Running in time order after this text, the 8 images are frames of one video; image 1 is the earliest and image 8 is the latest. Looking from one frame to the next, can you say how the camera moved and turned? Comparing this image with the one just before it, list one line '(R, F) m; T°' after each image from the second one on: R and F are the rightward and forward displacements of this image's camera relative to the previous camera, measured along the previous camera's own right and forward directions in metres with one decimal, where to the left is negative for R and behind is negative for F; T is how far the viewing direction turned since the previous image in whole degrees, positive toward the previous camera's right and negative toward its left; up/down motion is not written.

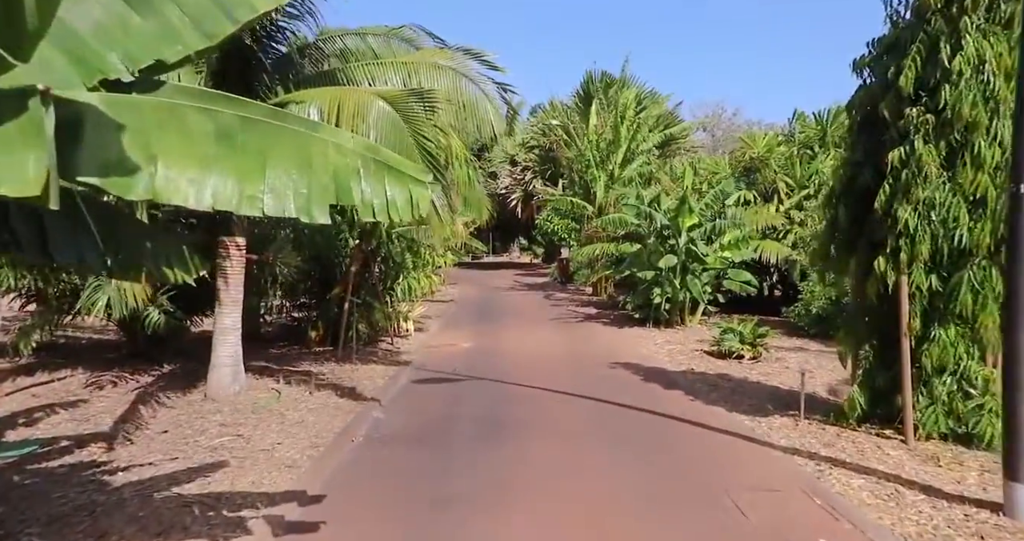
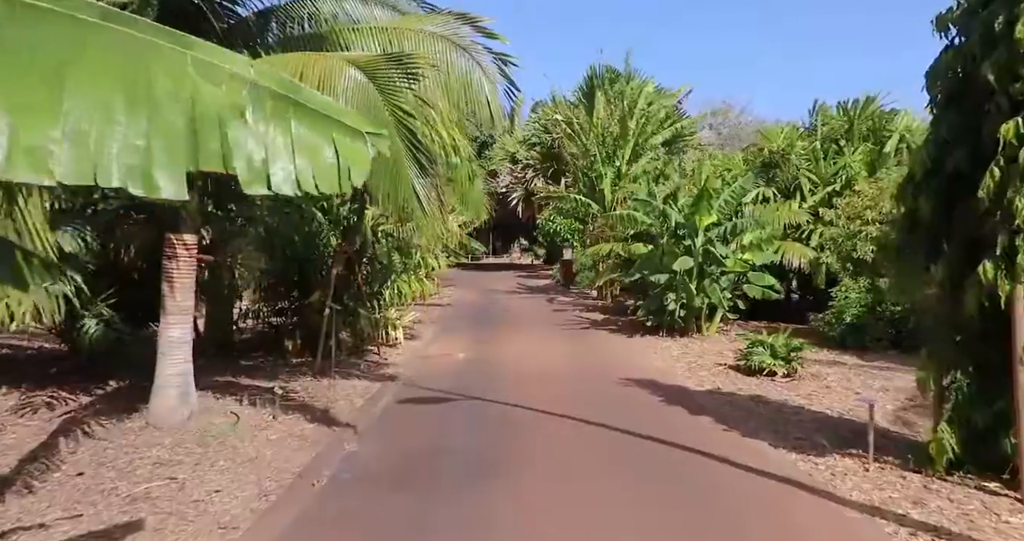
(0.0, +1.3) m; 0°
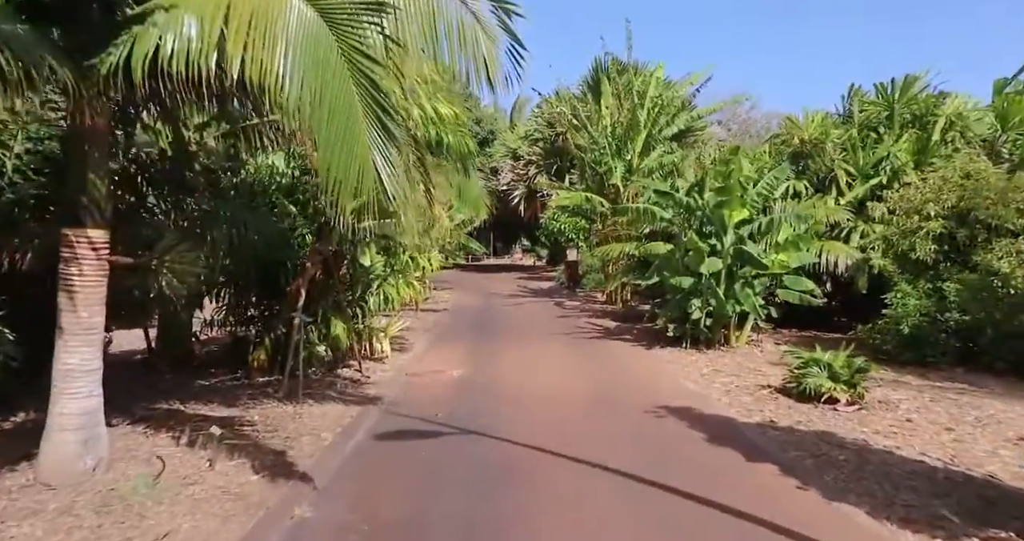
(0.0, +1.6) m; 0°
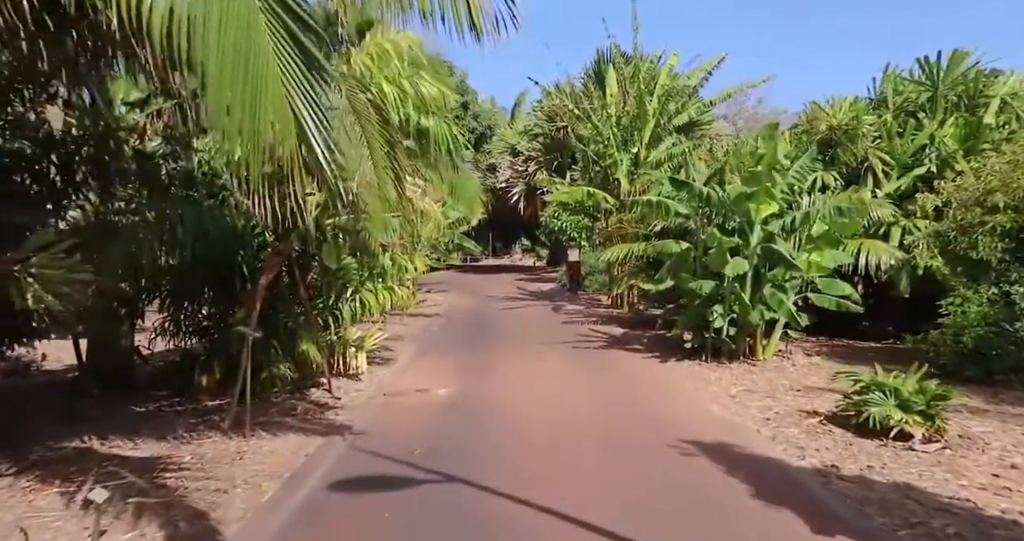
(+0.1, +1.5) m; 0°
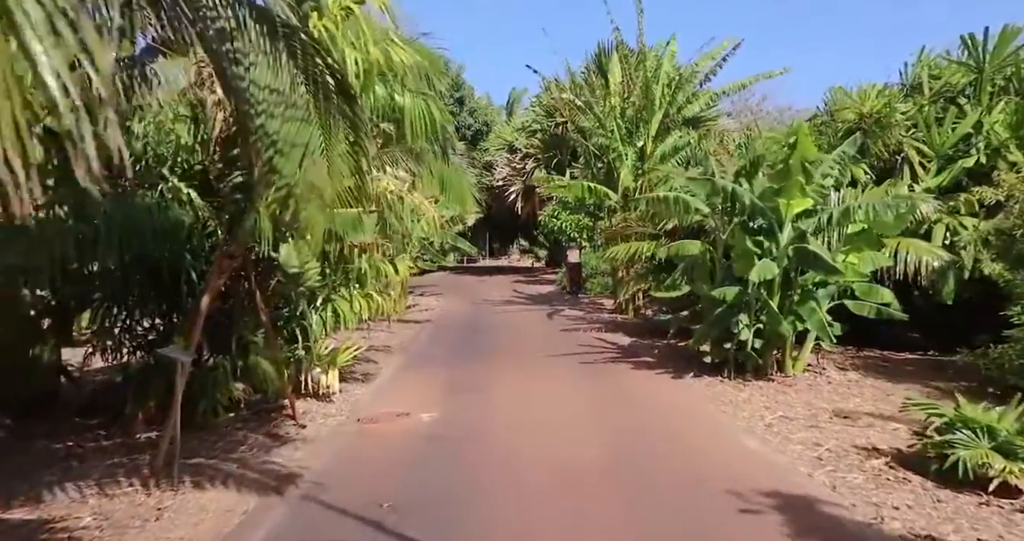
(0.0, +1.3) m; 0°
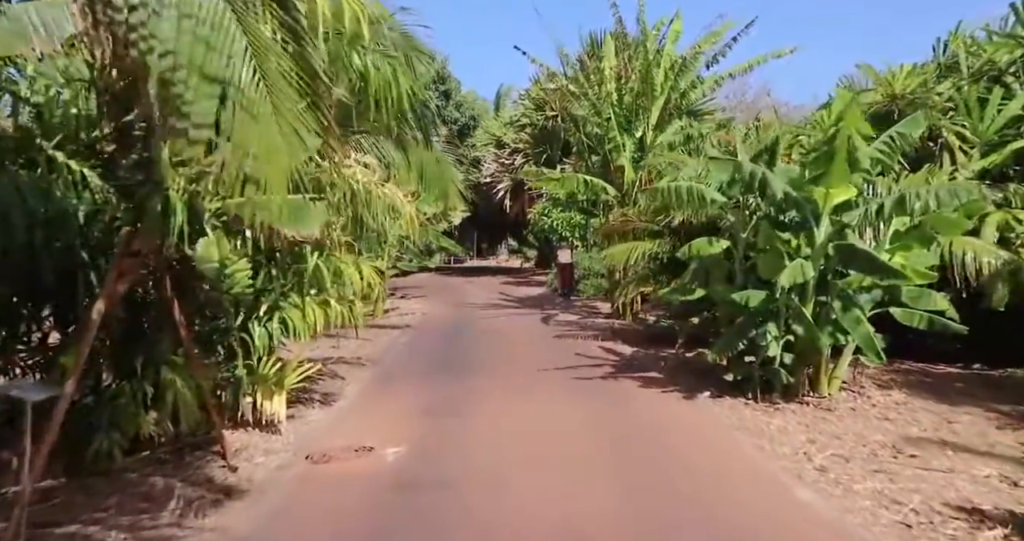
(0.0, +1.5) m; +1°
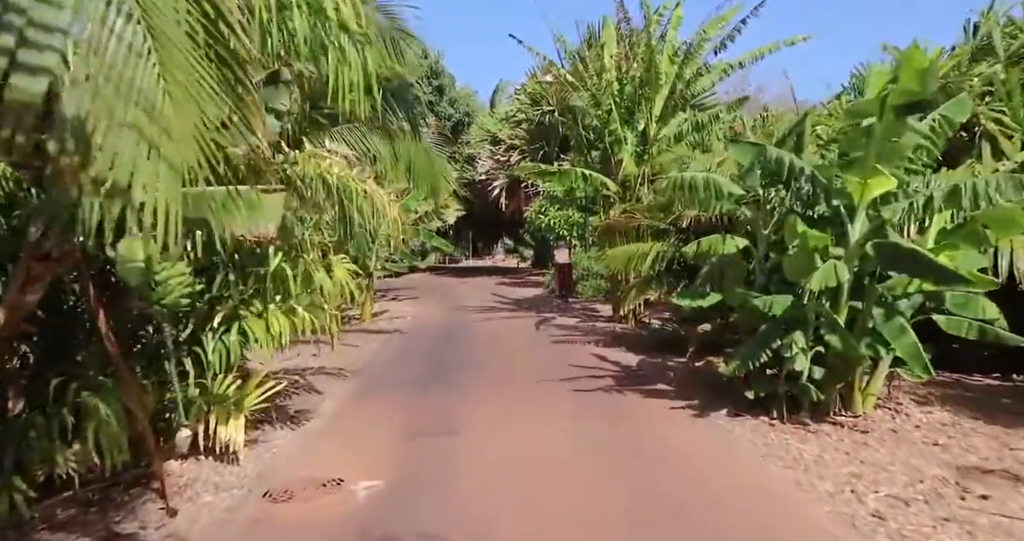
(0.0, +1.0) m; 0°
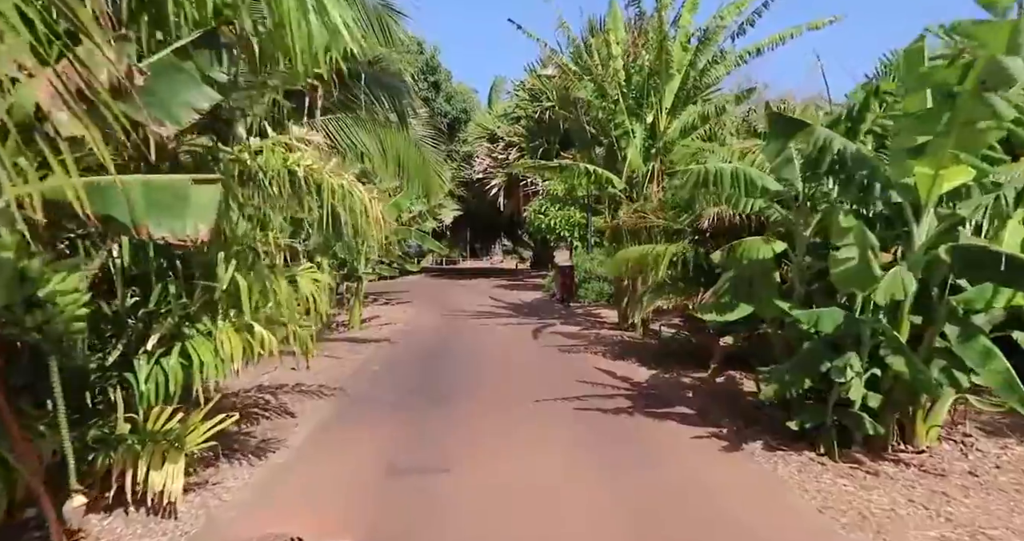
(0.0, +1.2) m; 0°
